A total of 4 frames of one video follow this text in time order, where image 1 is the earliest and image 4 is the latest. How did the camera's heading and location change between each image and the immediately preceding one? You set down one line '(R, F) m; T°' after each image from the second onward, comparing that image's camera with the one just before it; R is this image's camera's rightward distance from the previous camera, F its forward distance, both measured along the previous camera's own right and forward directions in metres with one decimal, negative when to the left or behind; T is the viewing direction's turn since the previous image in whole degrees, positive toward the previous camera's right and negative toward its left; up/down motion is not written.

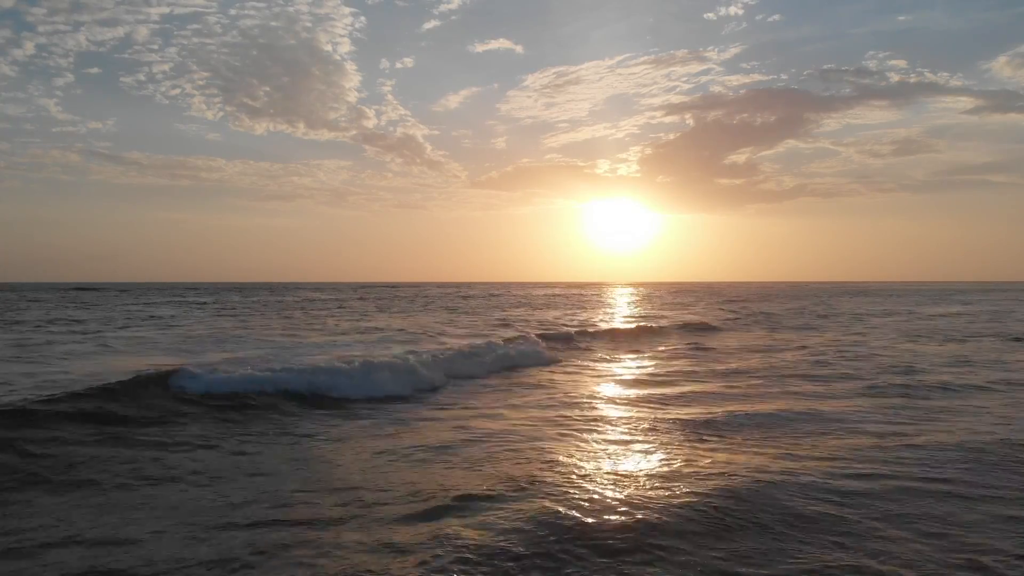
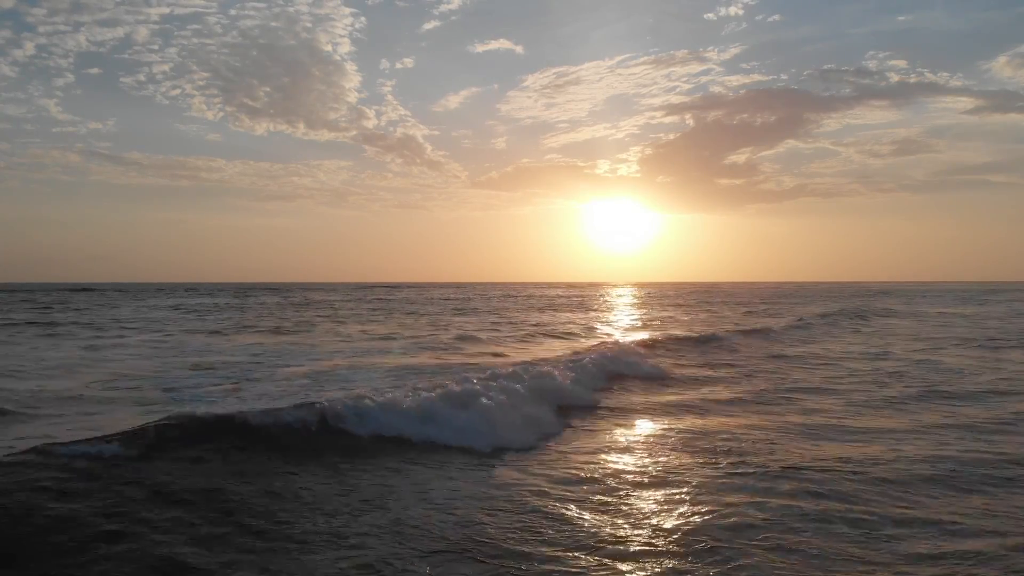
(-1.0, -0.4) m; 0°
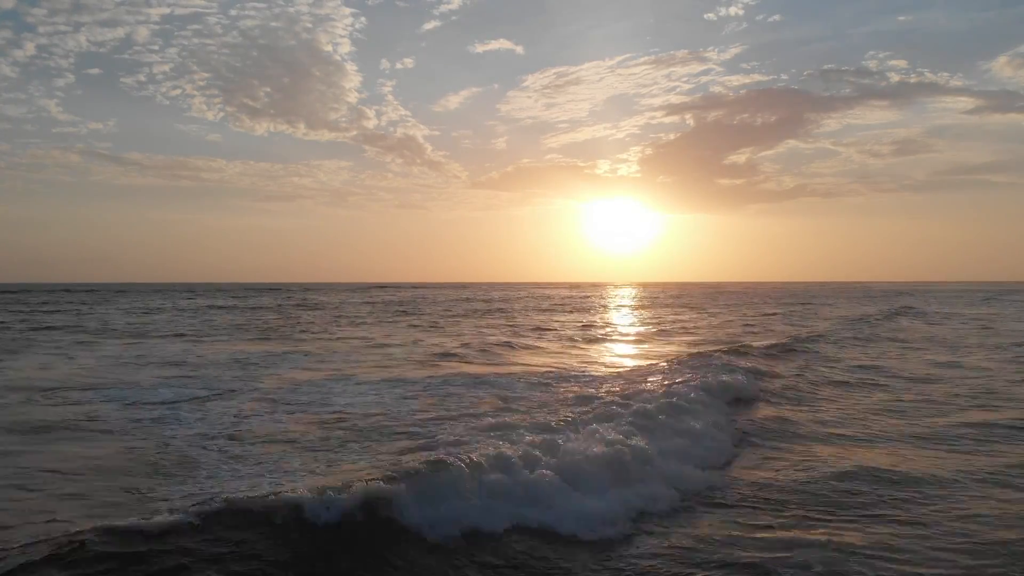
(-0.3, +1.4) m; 0°
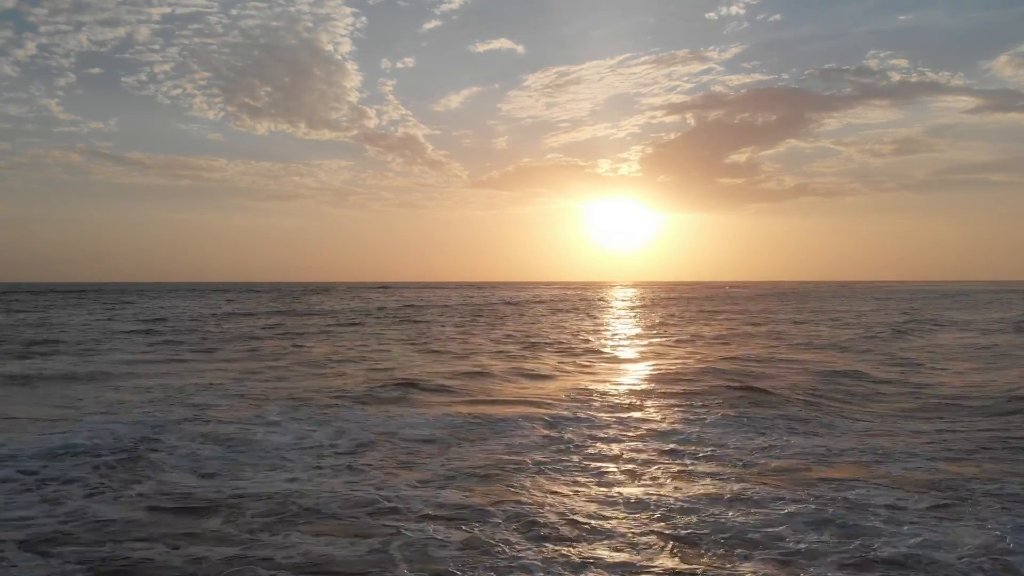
(+0.6, +2.2) m; 0°
